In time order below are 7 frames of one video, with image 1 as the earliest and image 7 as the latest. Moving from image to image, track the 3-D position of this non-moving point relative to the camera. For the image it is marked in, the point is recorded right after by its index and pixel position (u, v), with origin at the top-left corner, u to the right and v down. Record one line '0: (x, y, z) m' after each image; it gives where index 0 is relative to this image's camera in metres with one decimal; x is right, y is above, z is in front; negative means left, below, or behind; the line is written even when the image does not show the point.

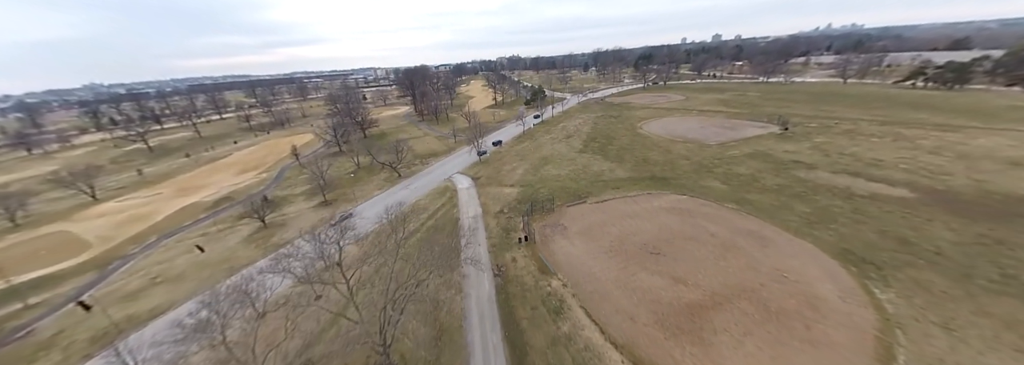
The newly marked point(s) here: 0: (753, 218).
0: (+17.0, -2.5, +17.5) m
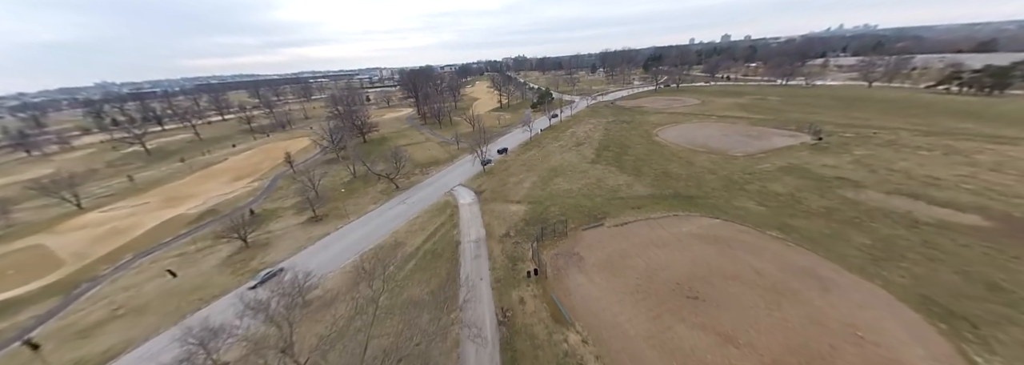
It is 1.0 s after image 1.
0: (+17.5, -4.1, +14.9) m
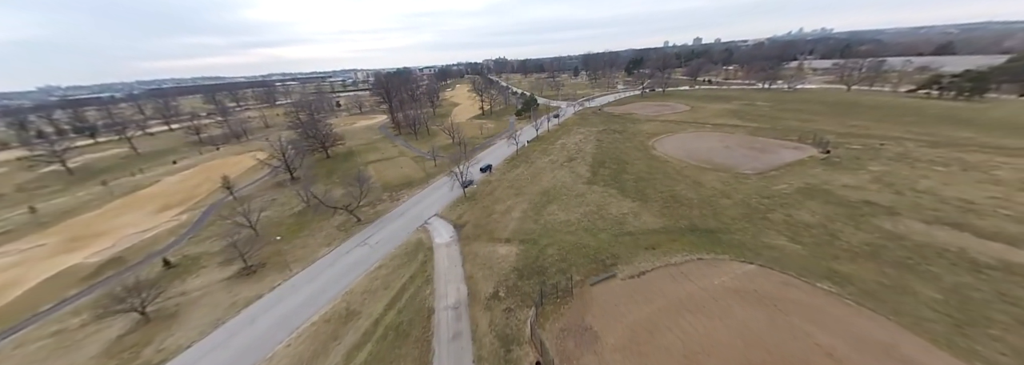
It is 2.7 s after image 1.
0: (+17.2, -6.3, +11.9) m
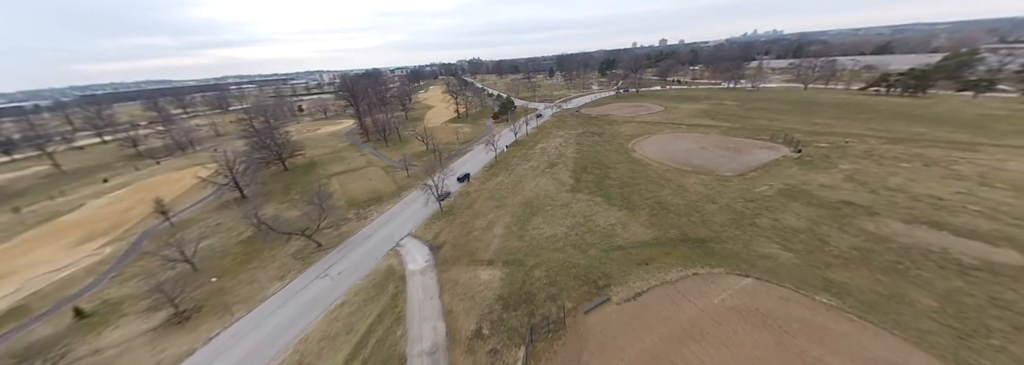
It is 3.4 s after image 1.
0: (+16.6, -6.8, +11.3) m
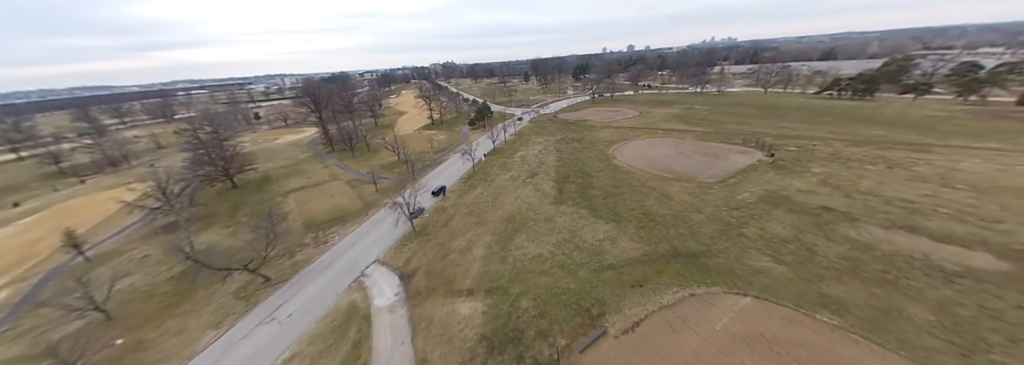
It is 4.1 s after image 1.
0: (+16.0, -7.3, +10.6) m
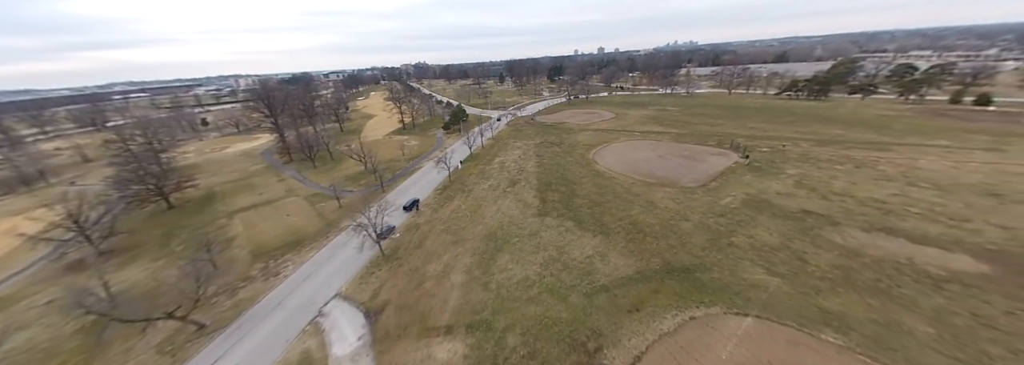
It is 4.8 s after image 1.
0: (+15.5, -7.8, +10.0) m
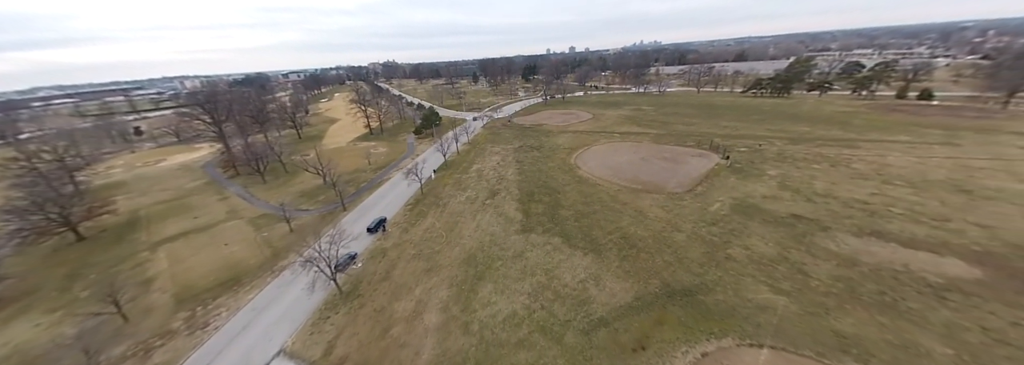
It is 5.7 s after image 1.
0: (+15.2, -8.4, +8.9) m
